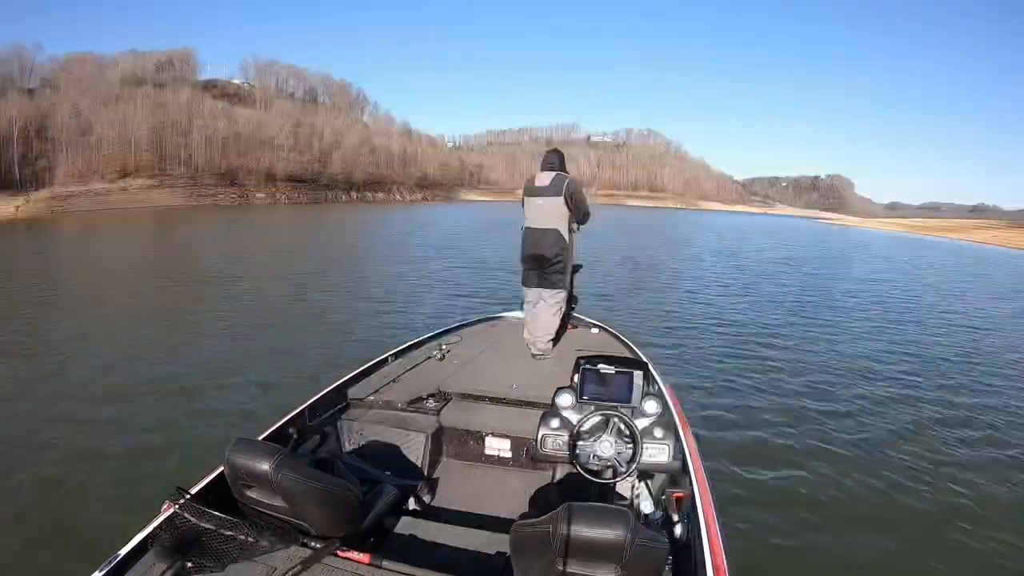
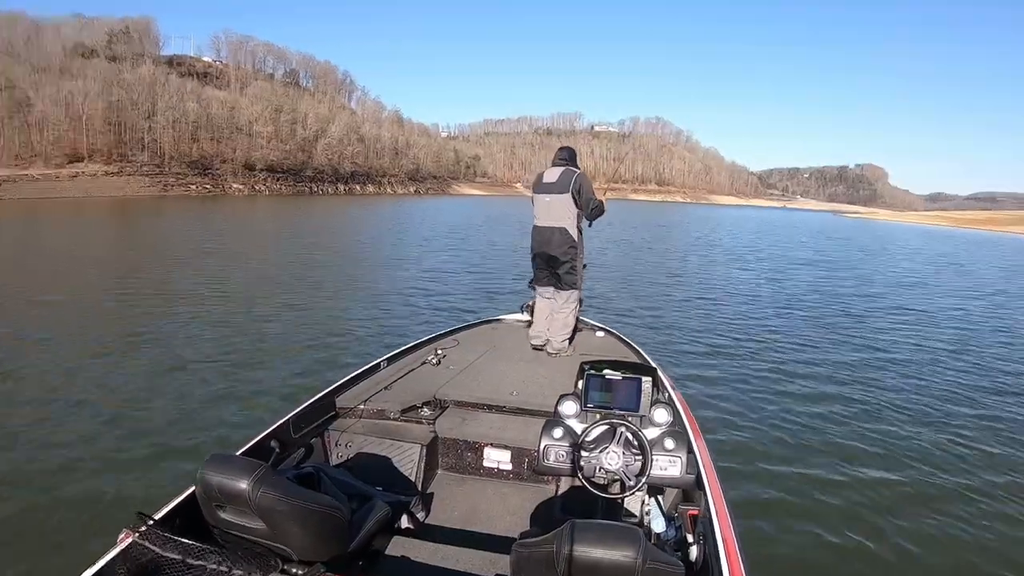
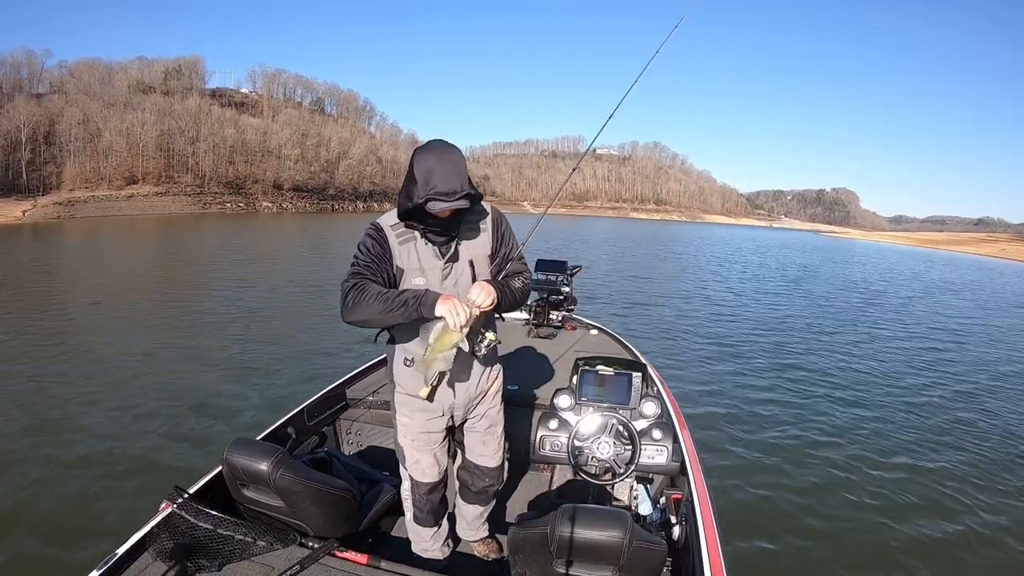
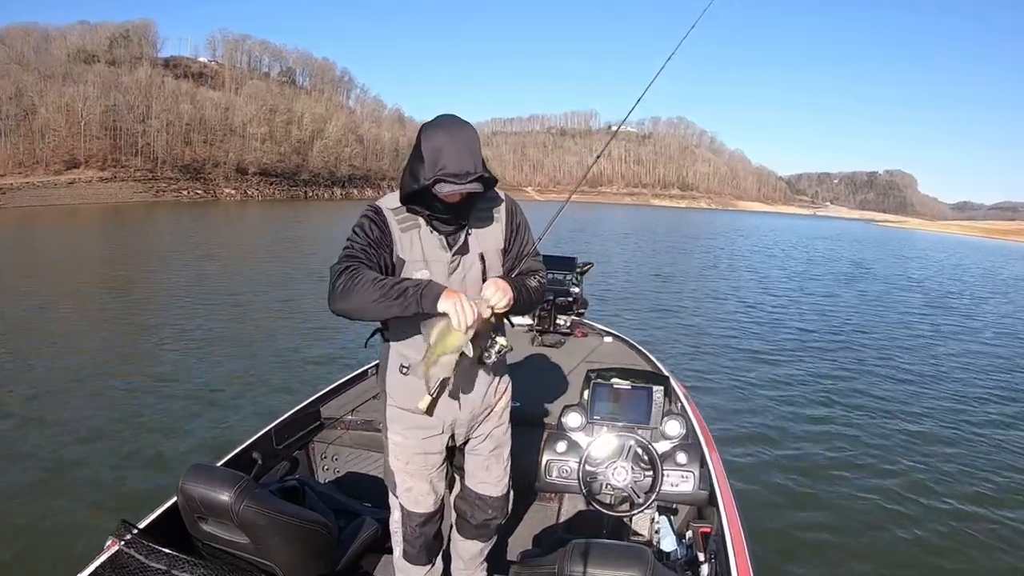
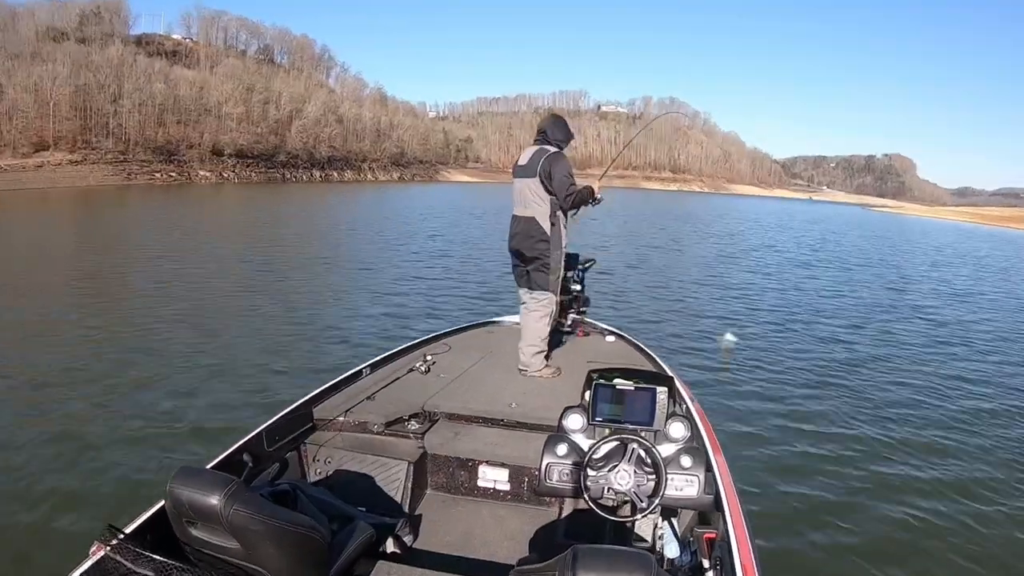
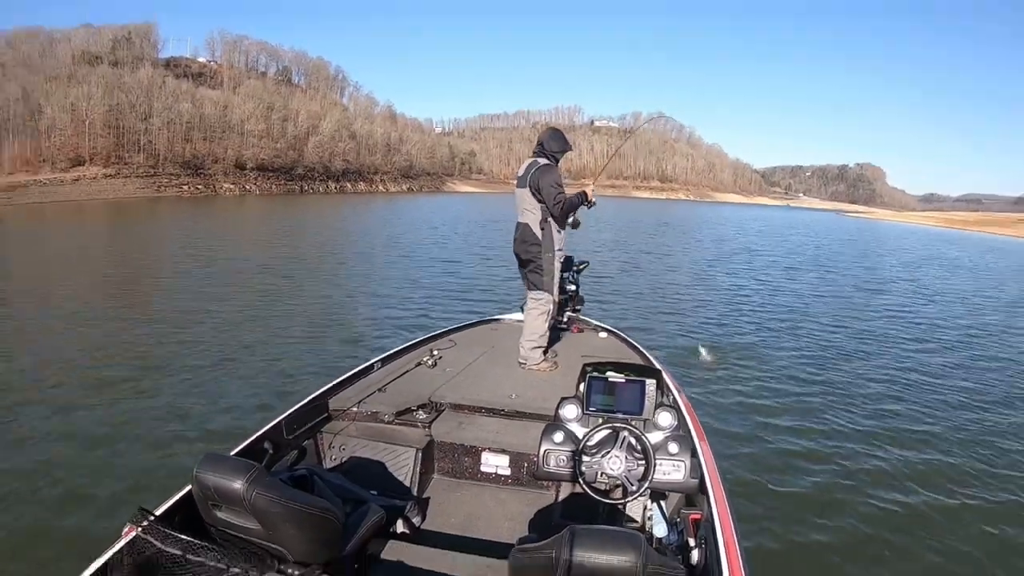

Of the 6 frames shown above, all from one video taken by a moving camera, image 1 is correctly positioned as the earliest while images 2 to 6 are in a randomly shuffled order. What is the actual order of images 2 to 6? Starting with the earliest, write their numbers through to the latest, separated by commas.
2, 5, 6, 3, 4
